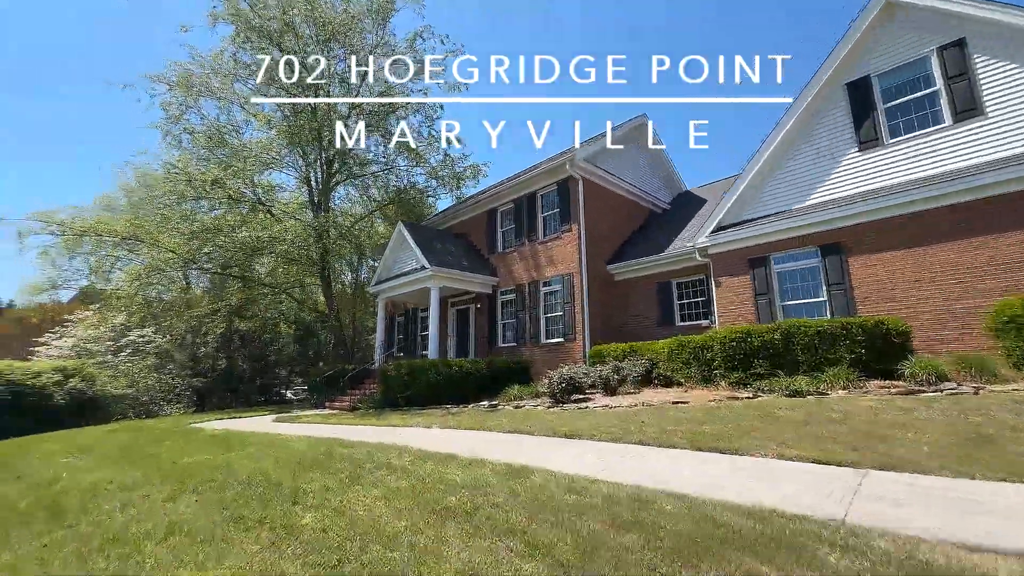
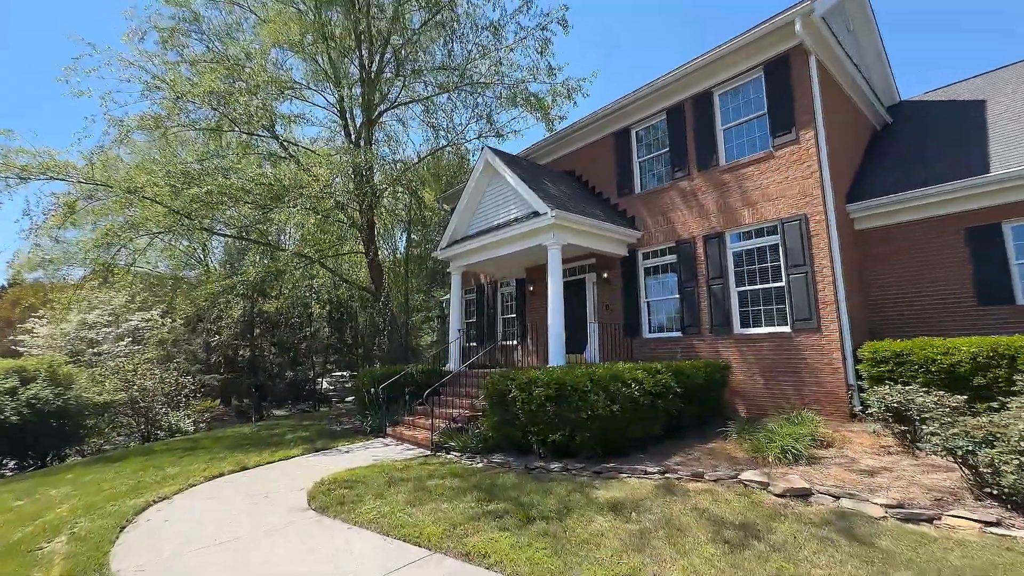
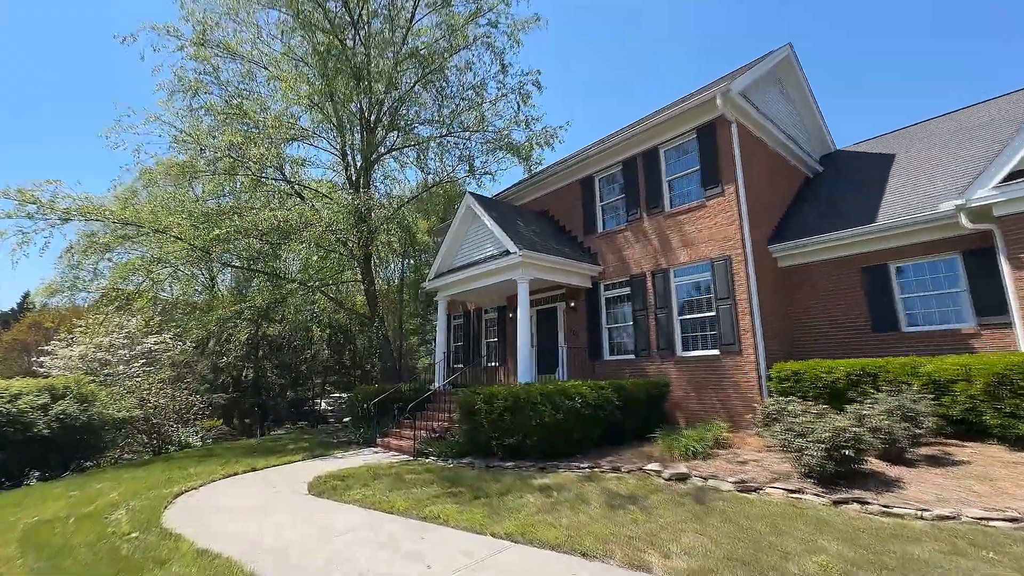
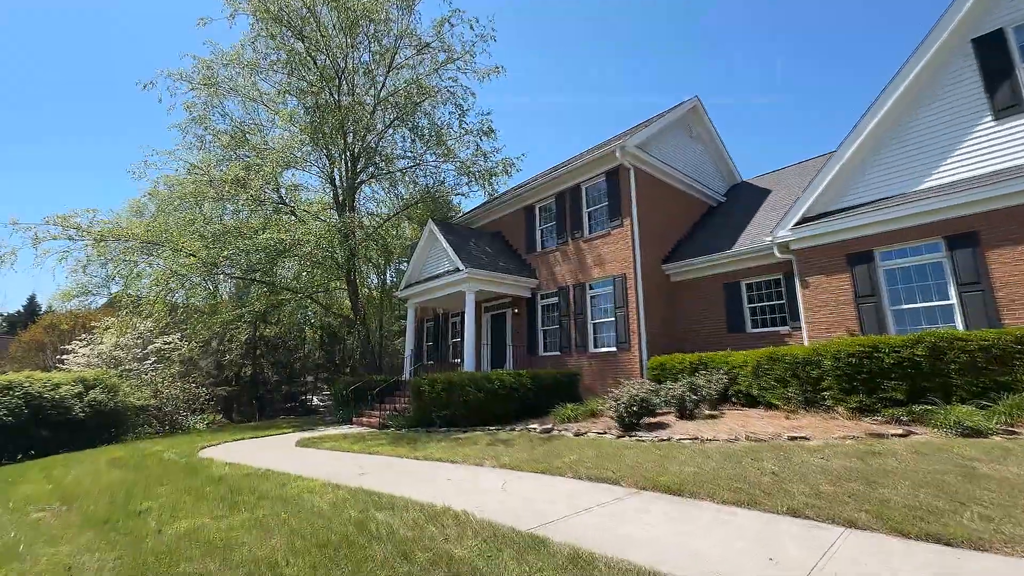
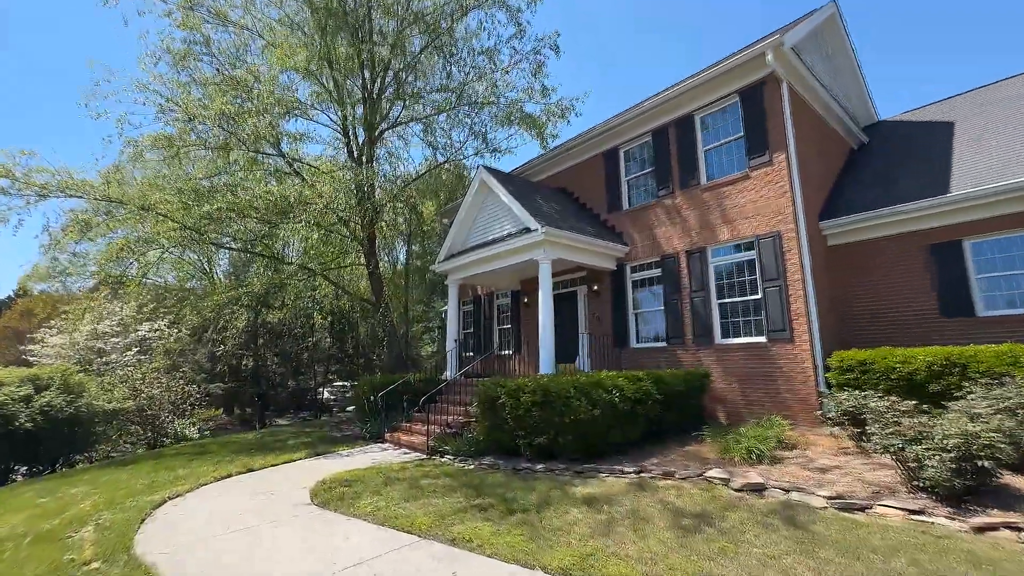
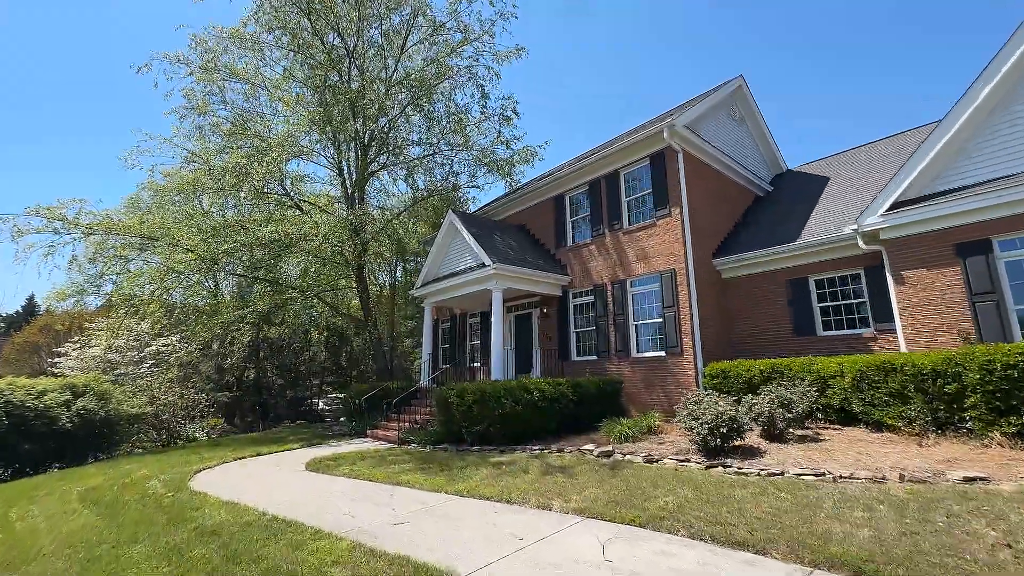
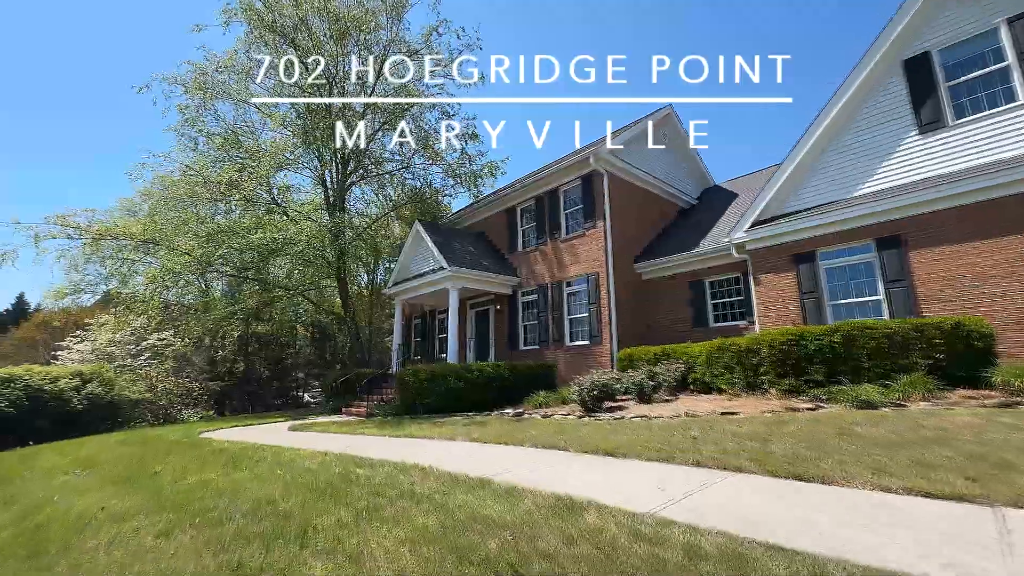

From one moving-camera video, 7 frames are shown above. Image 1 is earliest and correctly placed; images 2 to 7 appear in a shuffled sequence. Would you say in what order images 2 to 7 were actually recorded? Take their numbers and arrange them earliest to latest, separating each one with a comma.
7, 4, 6, 3, 5, 2
